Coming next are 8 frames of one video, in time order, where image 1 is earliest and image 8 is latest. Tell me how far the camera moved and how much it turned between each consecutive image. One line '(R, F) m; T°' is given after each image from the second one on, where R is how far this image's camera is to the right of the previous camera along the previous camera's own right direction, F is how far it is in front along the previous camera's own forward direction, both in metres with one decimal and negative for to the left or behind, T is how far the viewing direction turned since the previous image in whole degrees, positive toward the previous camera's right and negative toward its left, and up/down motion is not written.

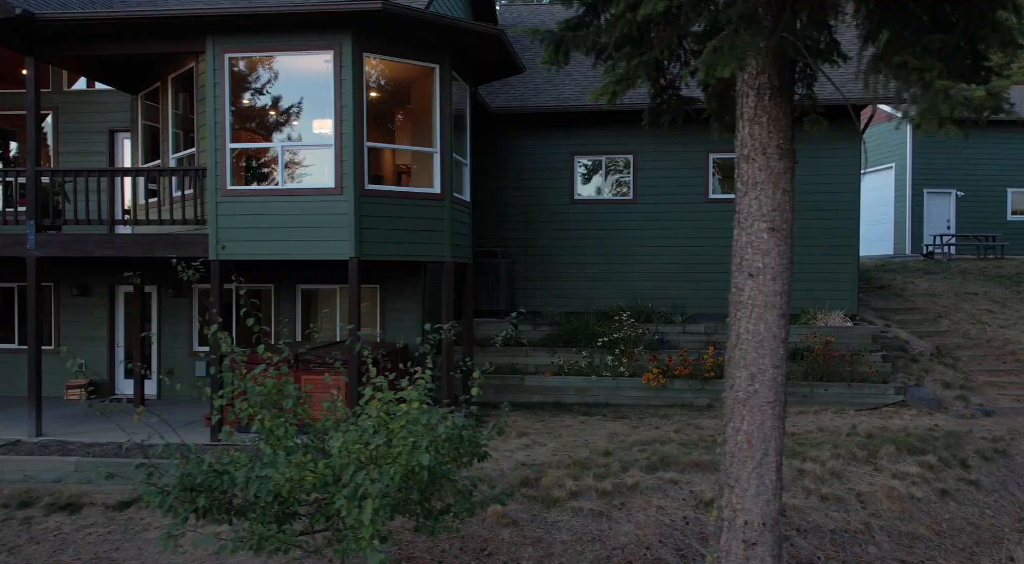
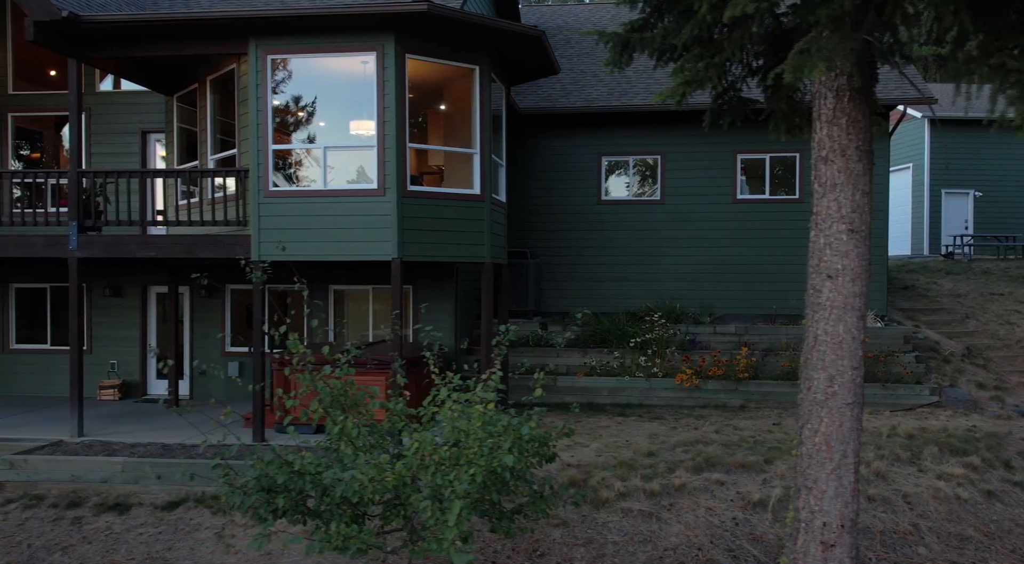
(-0.5, 0.0) m; 0°
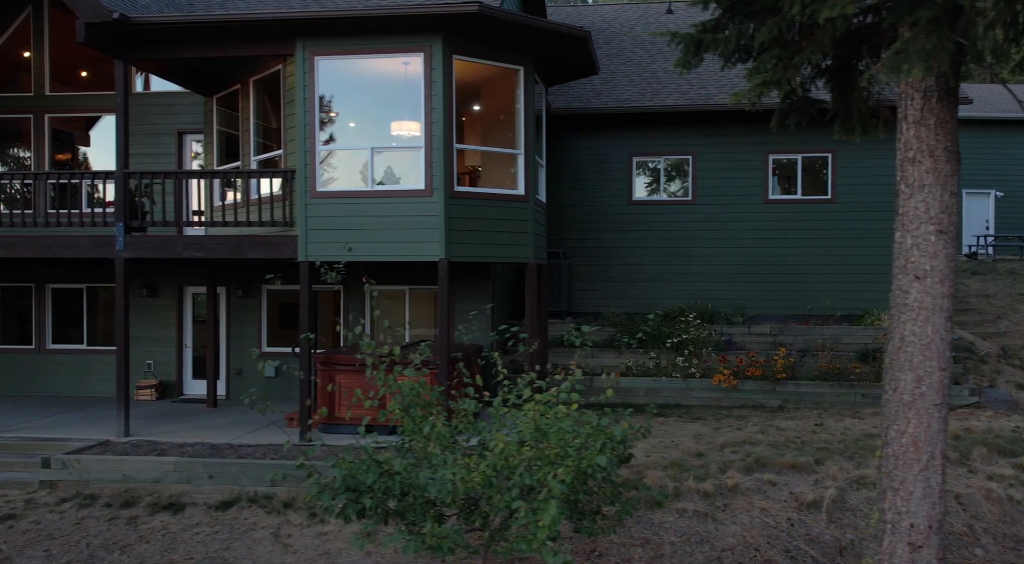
(-0.5, 0.0) m; 0°
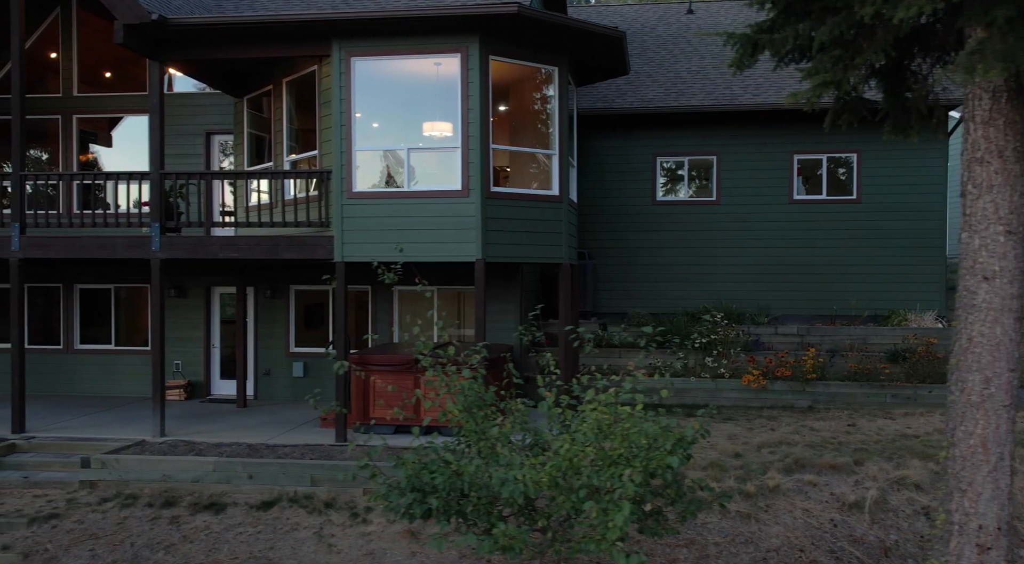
(-0.4, 0.0) m; 0°
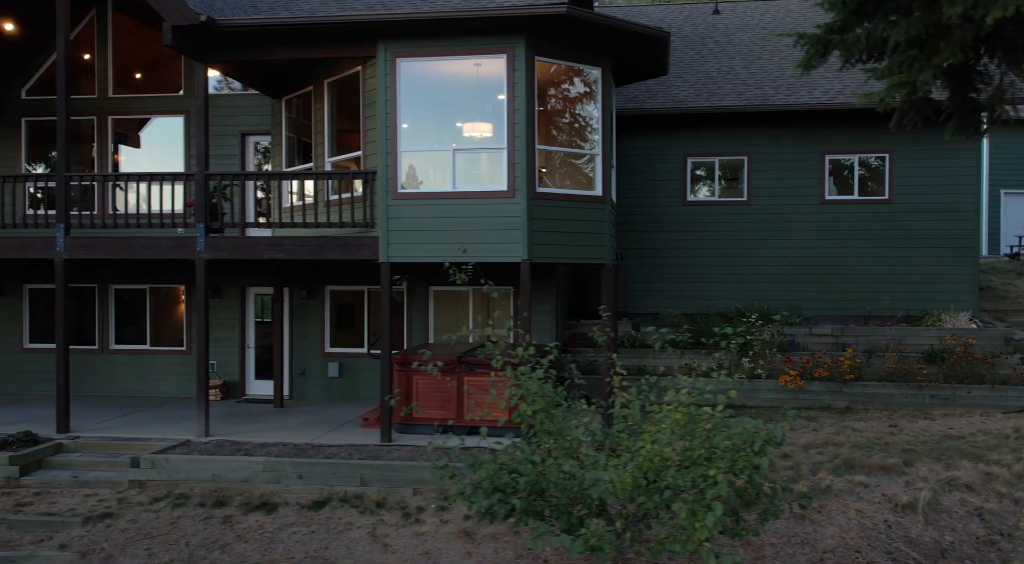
(-0.5, 0.0) m; 0°
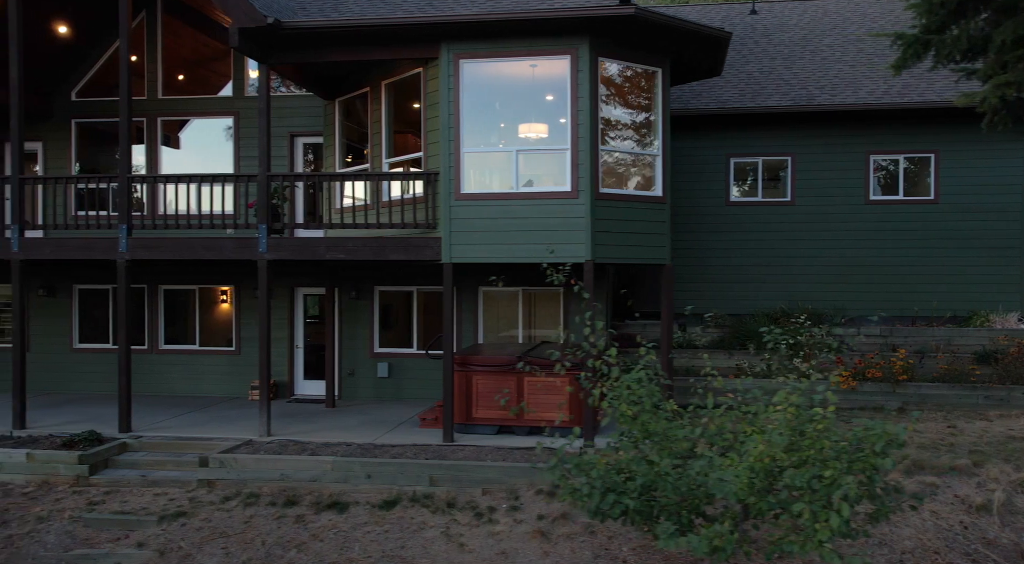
(-0.7, 0.0) m; -1°
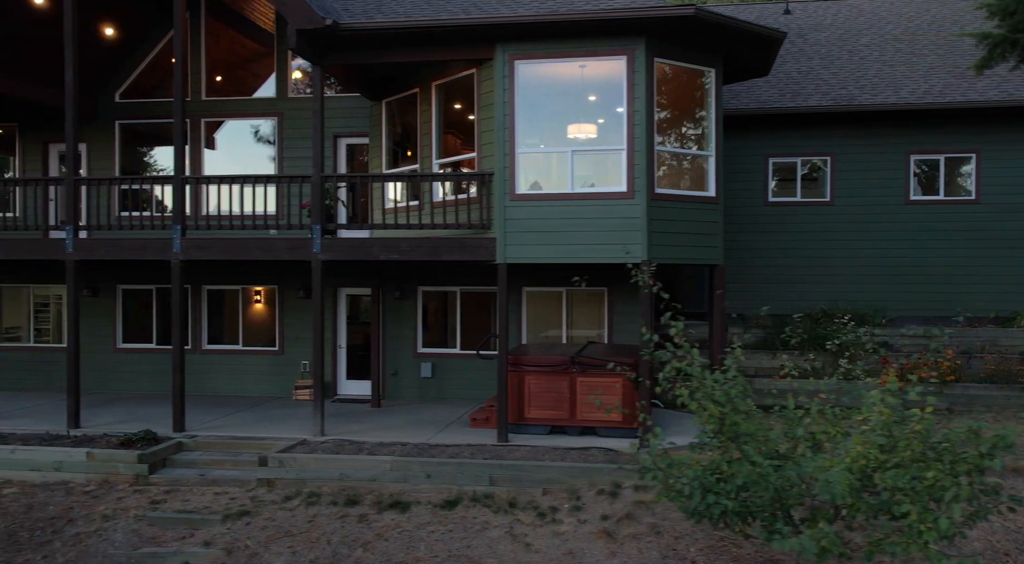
(-0.6, 0.0) m; -1°
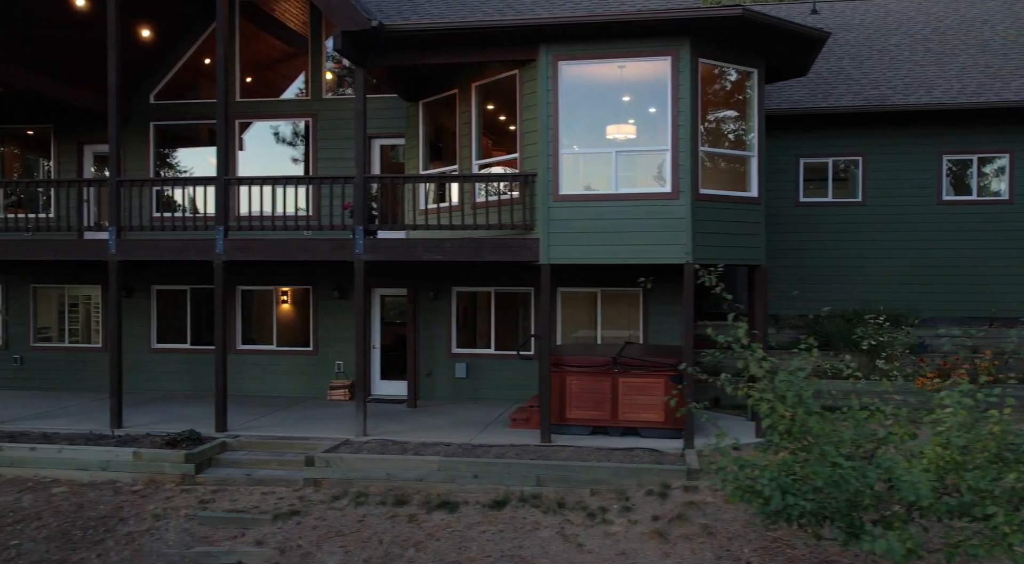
(-0.4, 0.0) m; -1°
